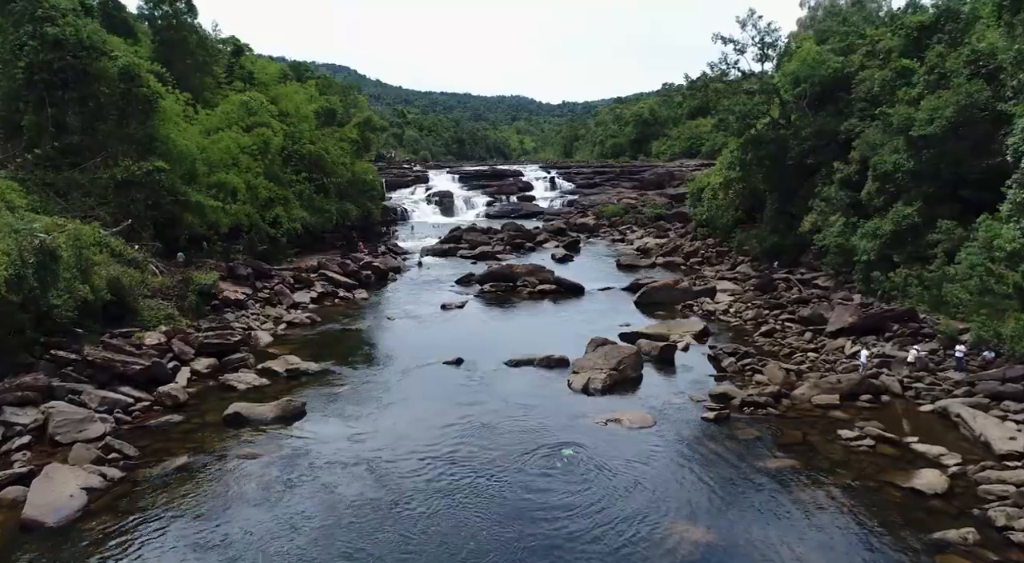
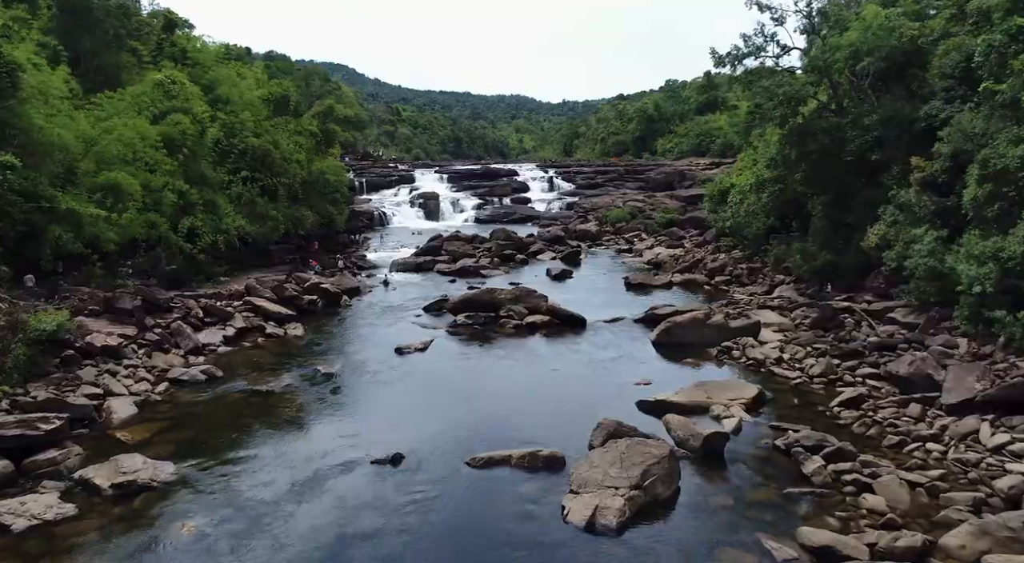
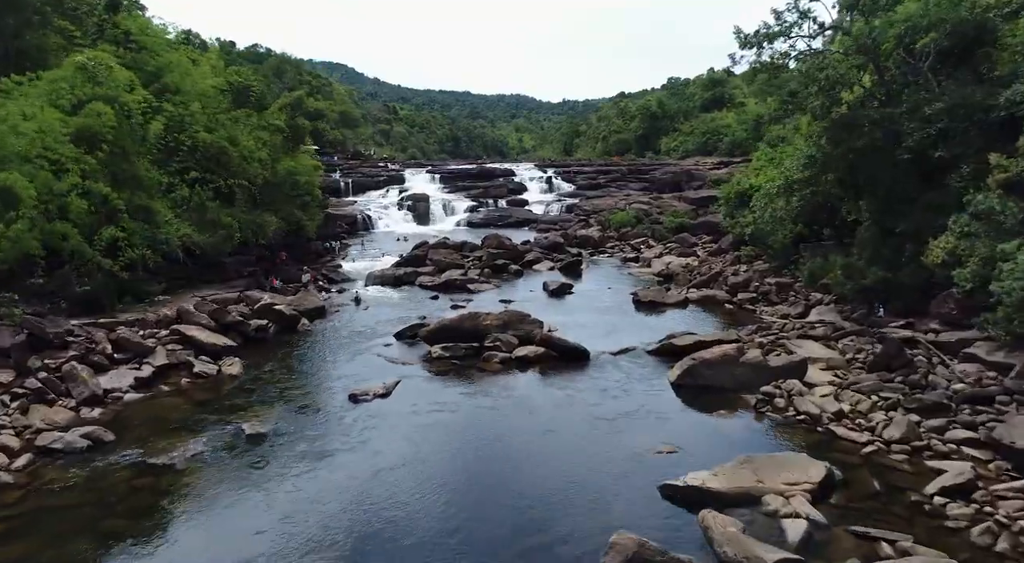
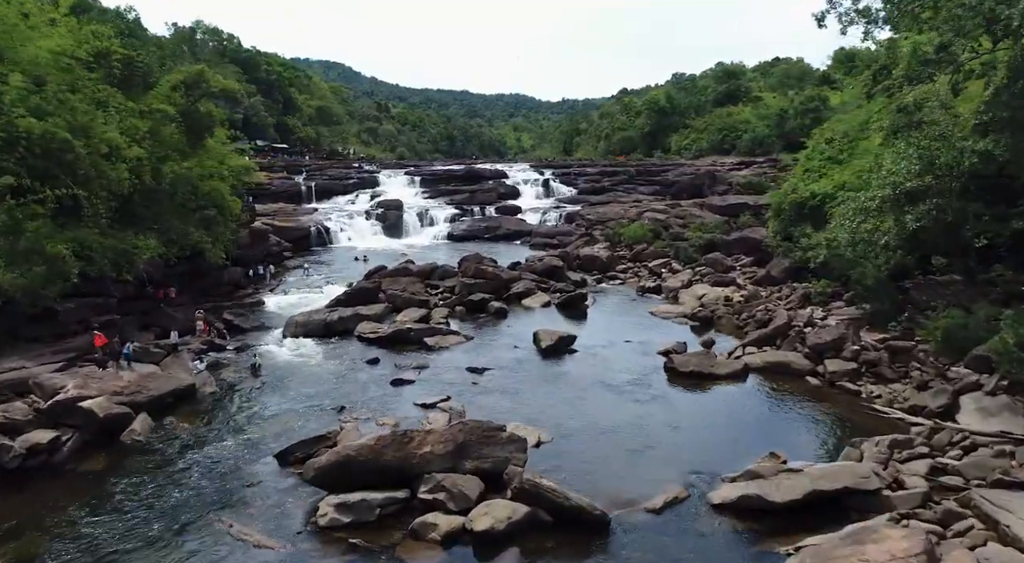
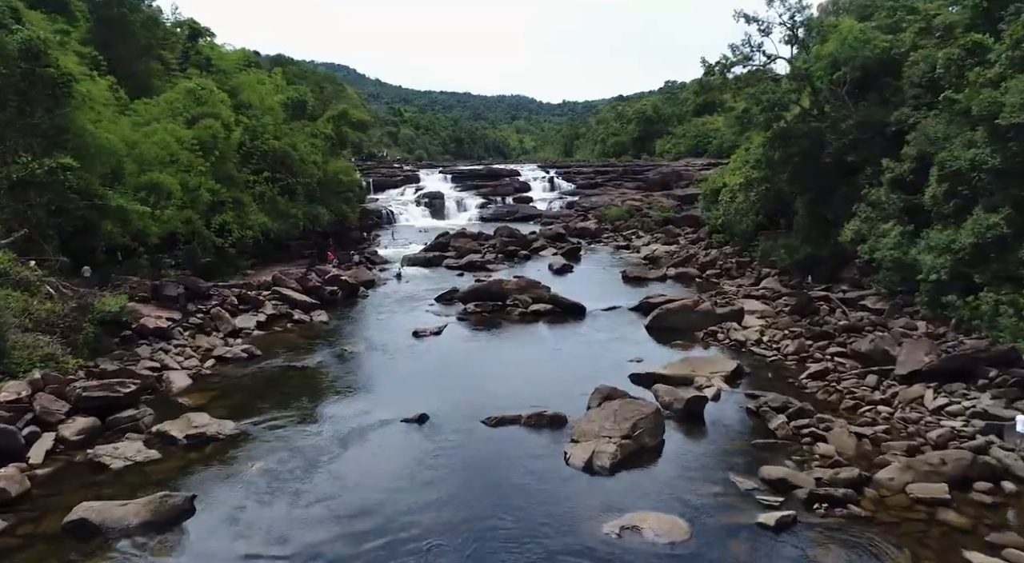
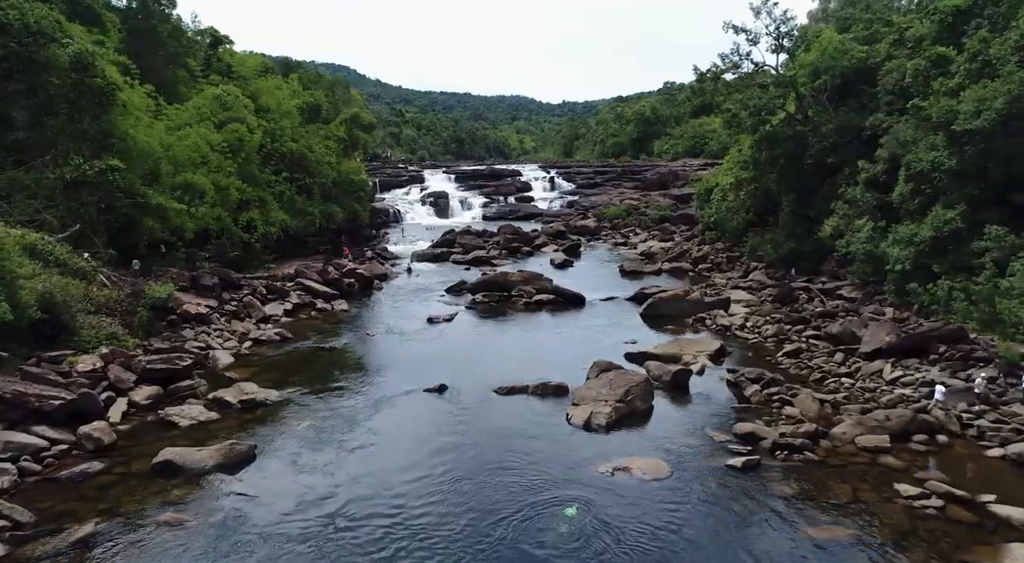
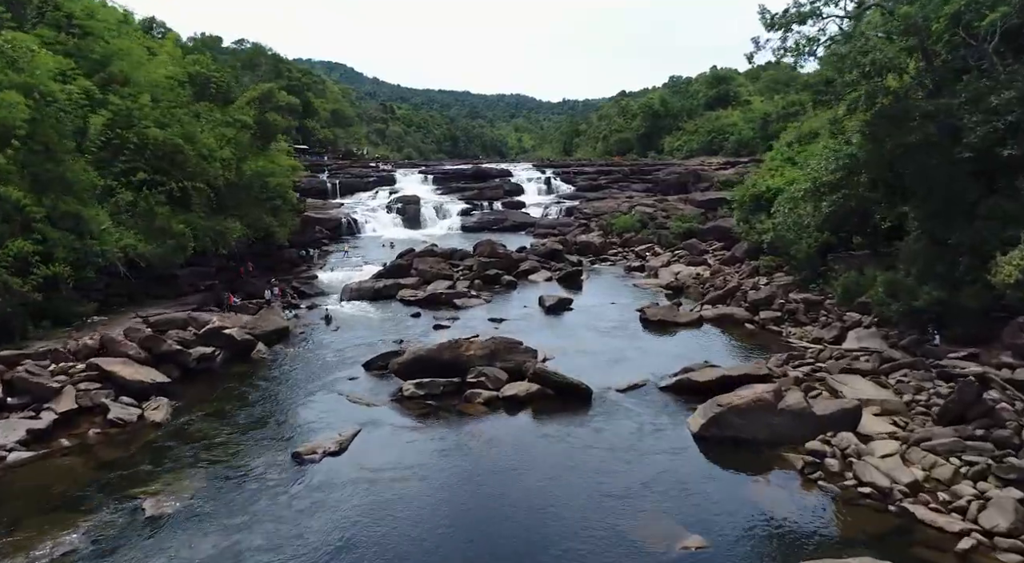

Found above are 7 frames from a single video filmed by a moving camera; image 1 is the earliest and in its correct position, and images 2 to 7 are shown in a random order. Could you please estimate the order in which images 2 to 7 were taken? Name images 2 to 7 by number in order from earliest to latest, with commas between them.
6, 5, 2, 3, 7, 4
